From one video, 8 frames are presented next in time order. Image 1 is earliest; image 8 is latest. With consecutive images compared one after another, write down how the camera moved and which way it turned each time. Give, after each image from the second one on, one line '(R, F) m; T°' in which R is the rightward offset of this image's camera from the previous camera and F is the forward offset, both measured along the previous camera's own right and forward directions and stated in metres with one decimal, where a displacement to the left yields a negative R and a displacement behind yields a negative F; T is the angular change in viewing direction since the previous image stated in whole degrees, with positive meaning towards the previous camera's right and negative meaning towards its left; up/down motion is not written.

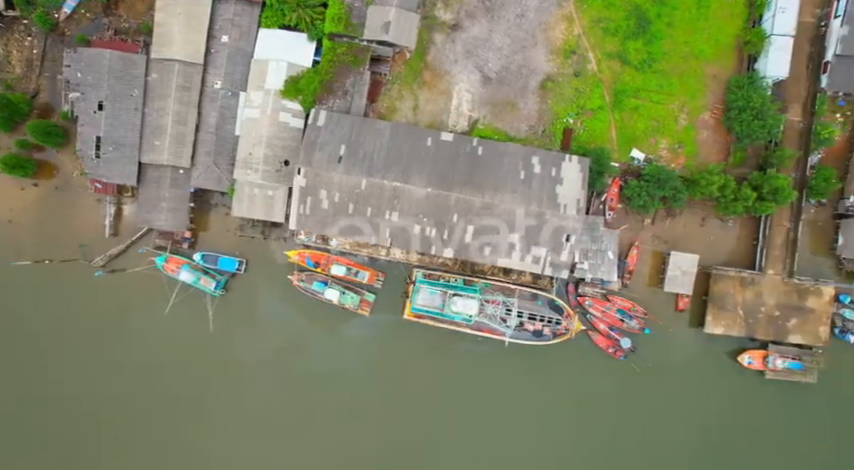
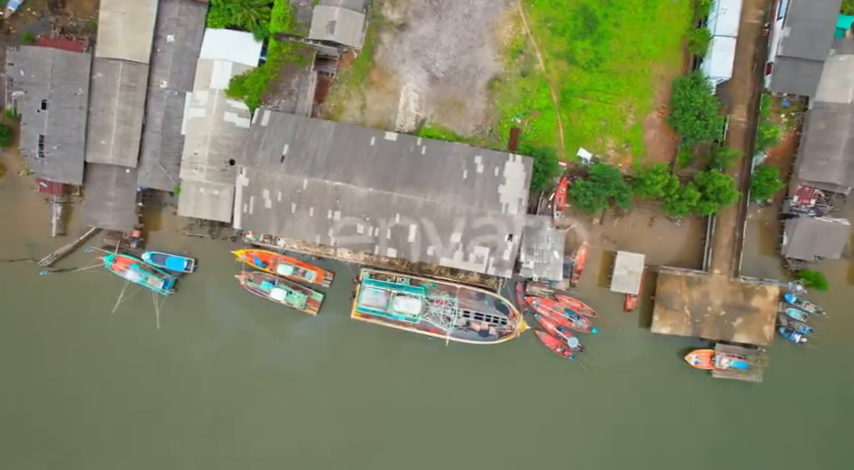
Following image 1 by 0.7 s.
(+1.9, 0.0) m; 0°
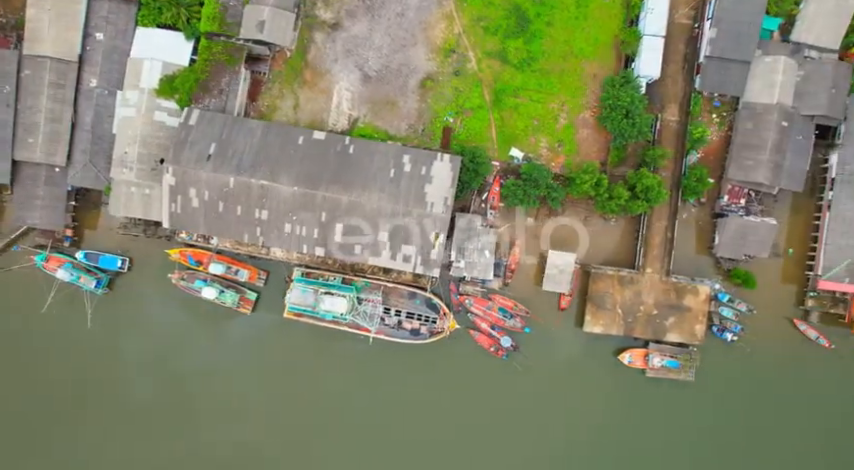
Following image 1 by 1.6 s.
(+2.5, 0.0) m; 0°
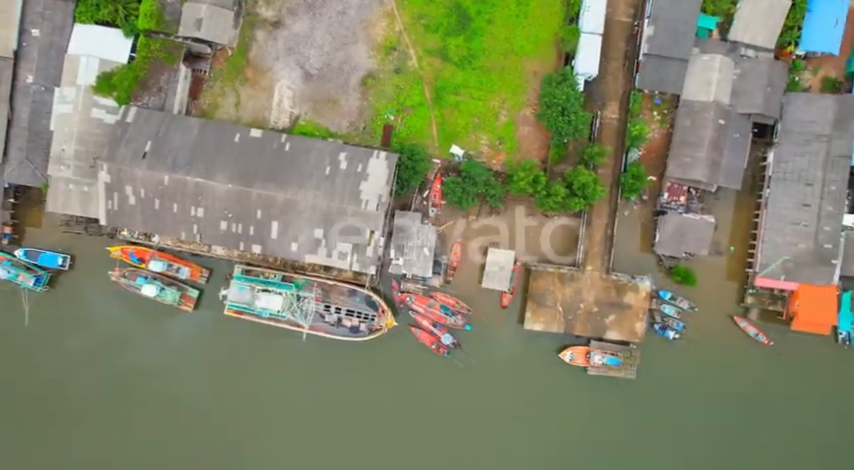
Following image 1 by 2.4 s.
(+2.1, 0.0) m; +1°
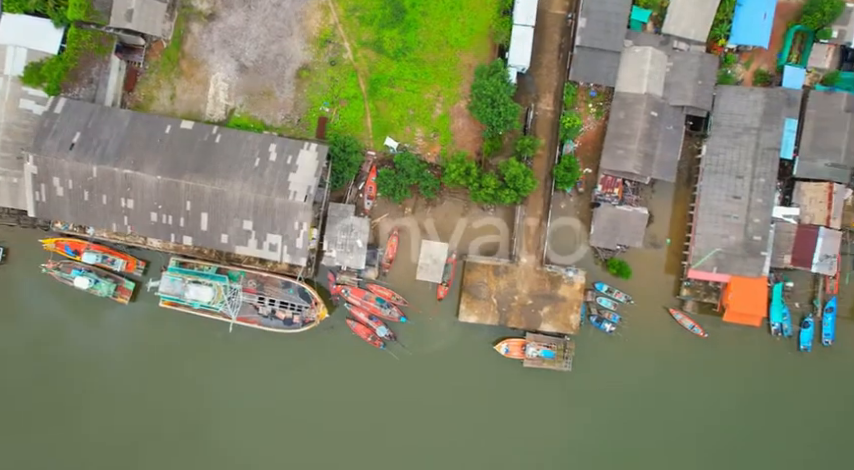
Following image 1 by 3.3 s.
(+2.2, 0.0) m; +1°
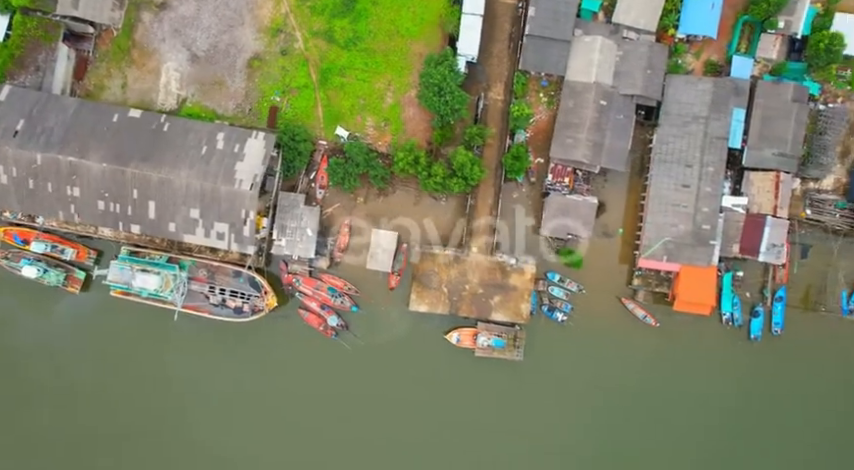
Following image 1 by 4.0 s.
(+1.7, 0.0) m; +1°
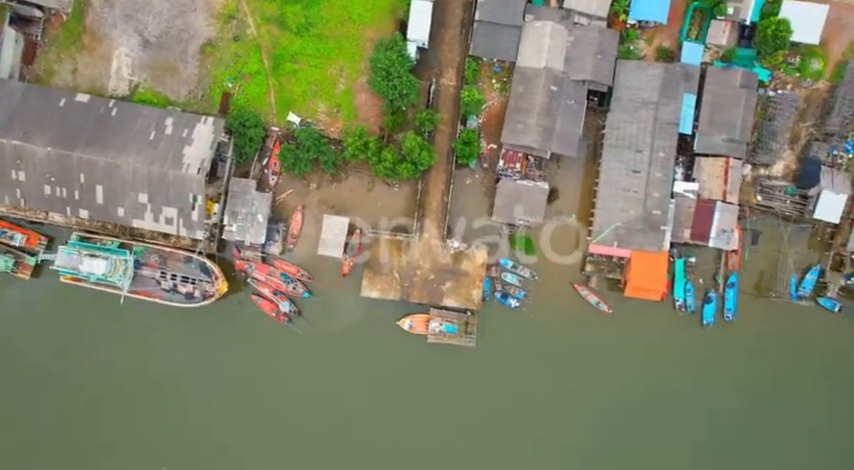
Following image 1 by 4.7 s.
(+1.6, 0.0) m; +1°
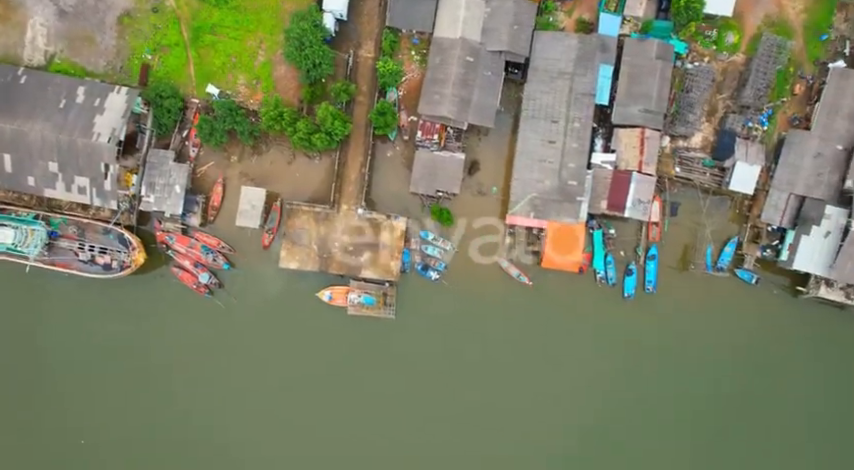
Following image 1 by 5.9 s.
(+2.8, 0.0) m; +1°
